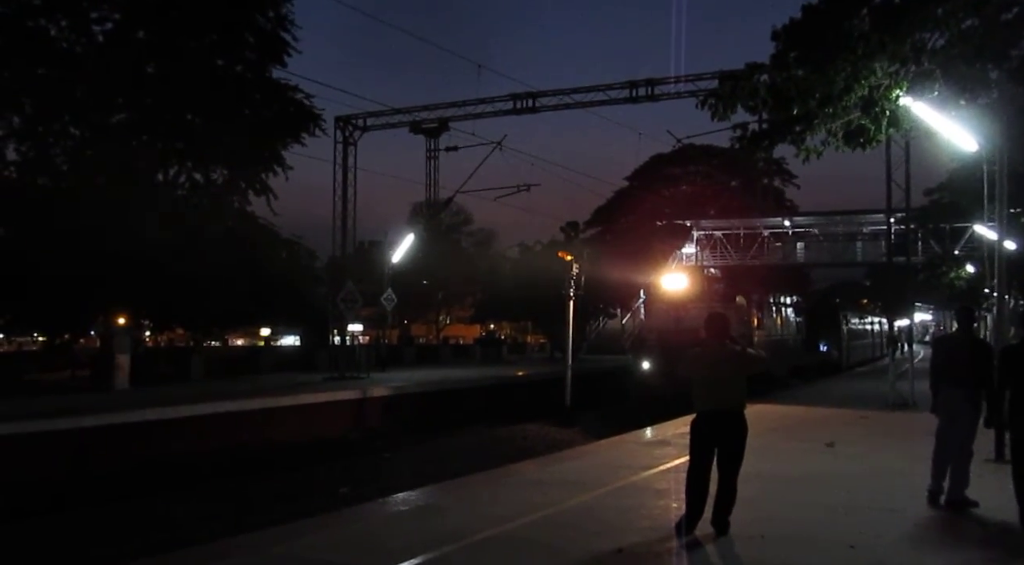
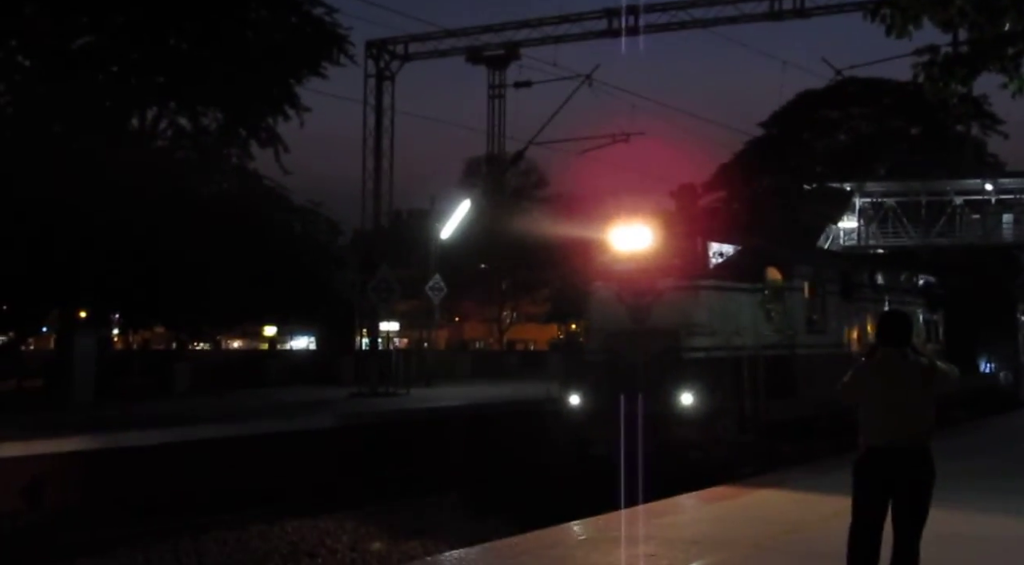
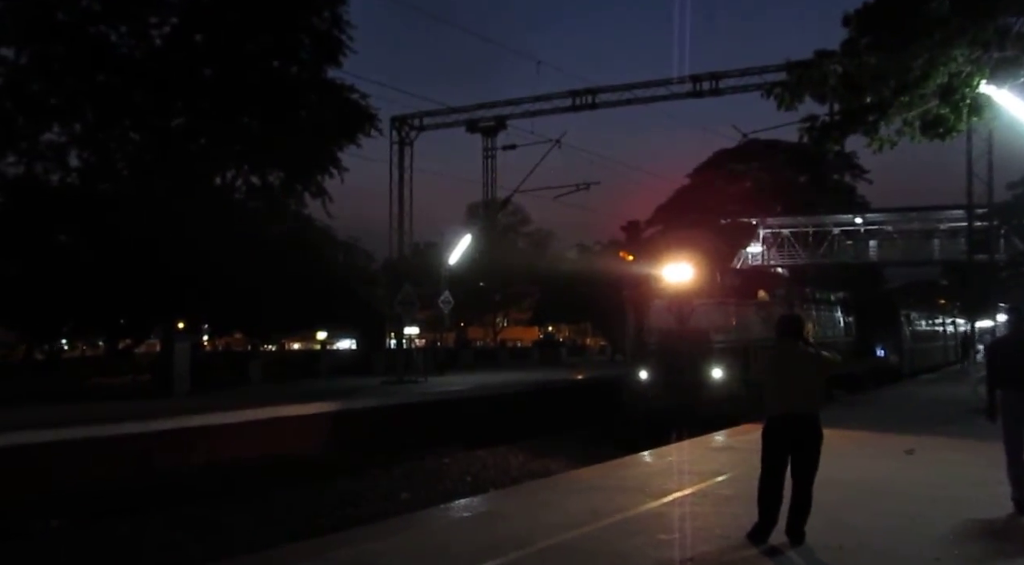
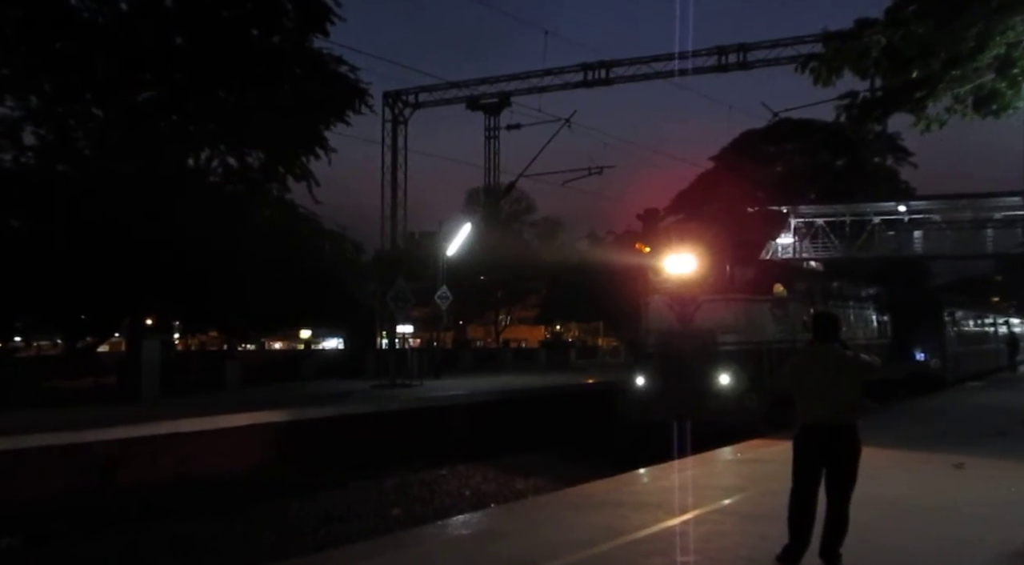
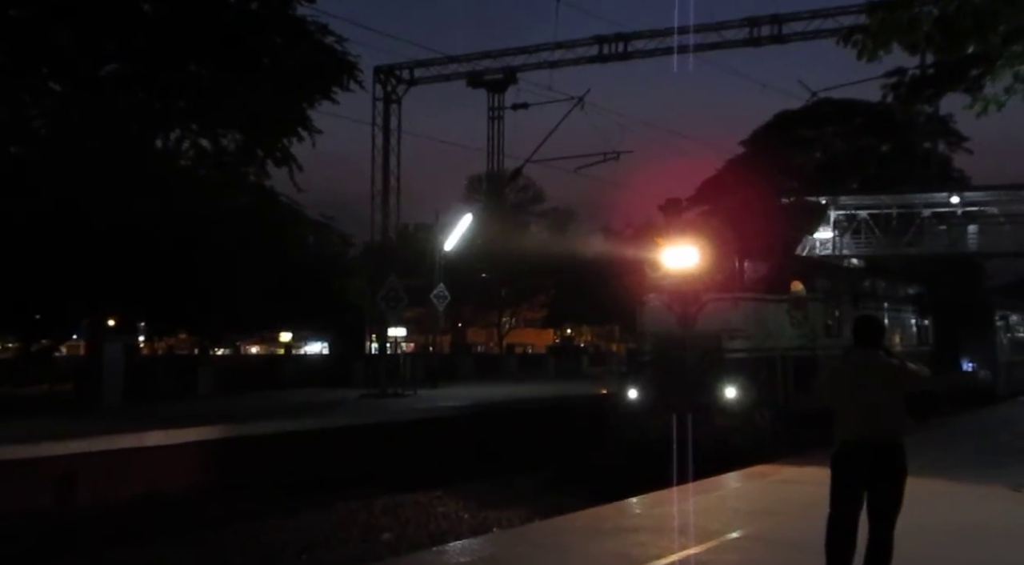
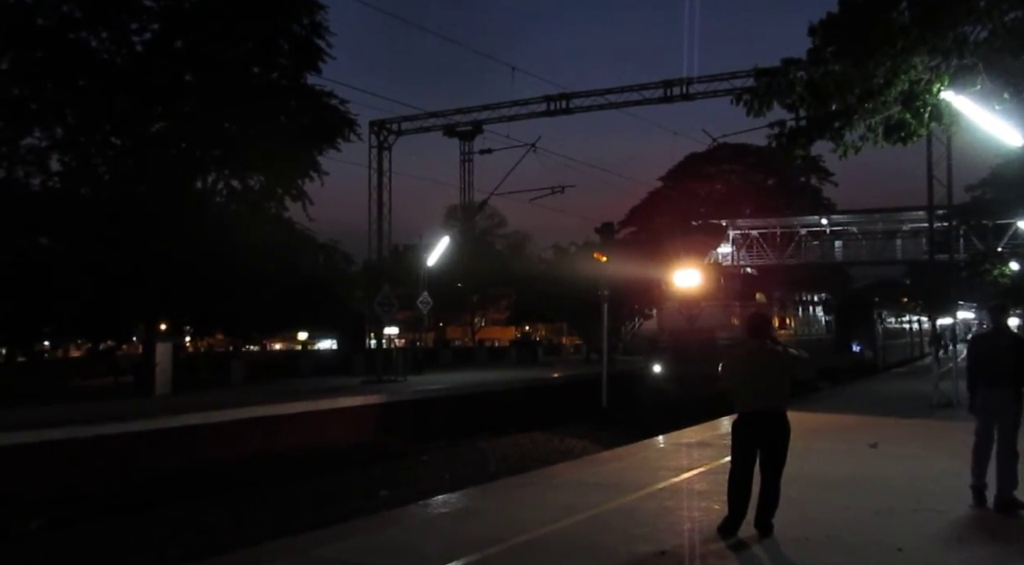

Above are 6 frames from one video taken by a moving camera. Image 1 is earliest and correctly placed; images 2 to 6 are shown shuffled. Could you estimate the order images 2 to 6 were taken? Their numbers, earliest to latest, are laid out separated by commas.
6, 3, 4, 5, 2
